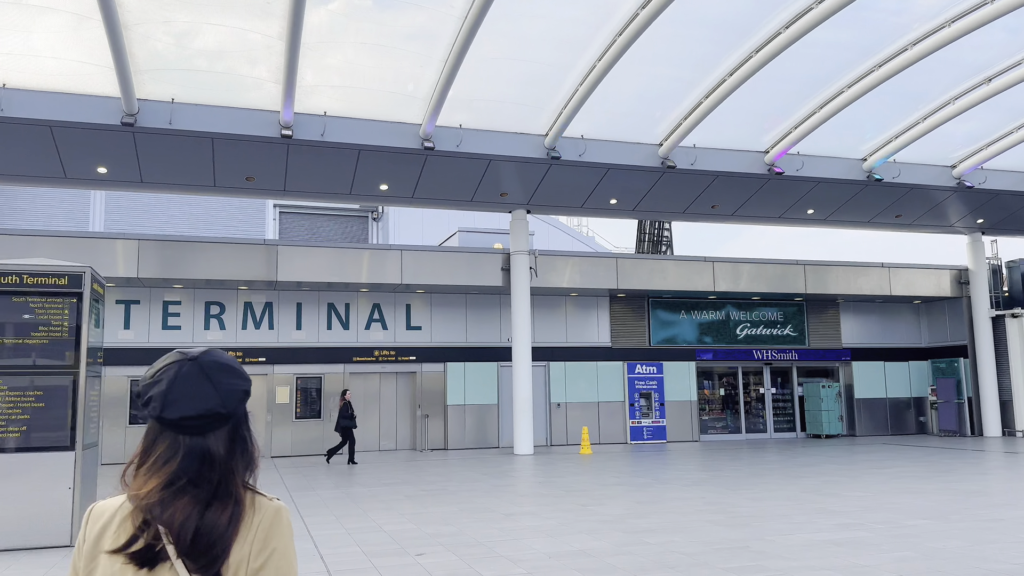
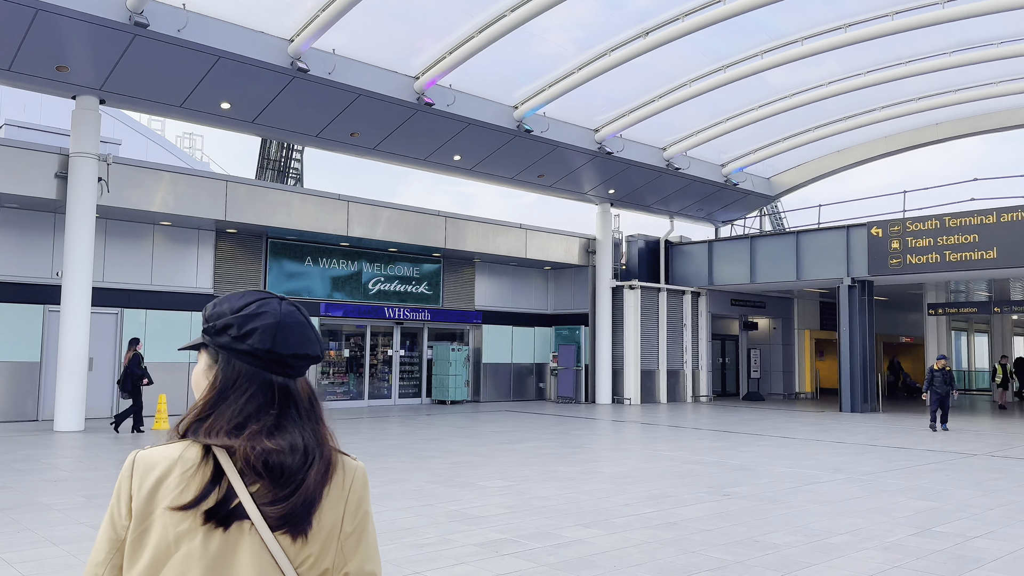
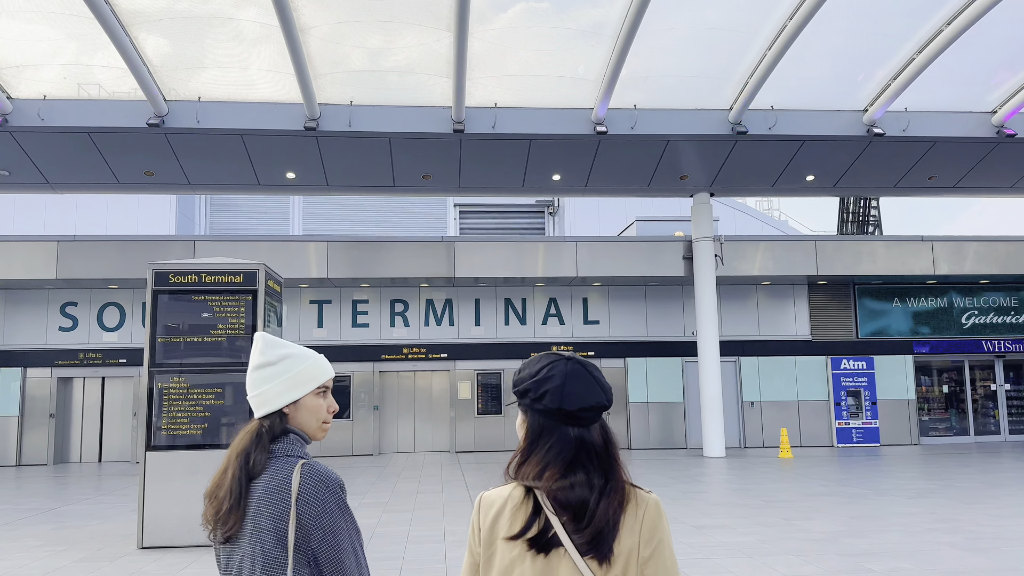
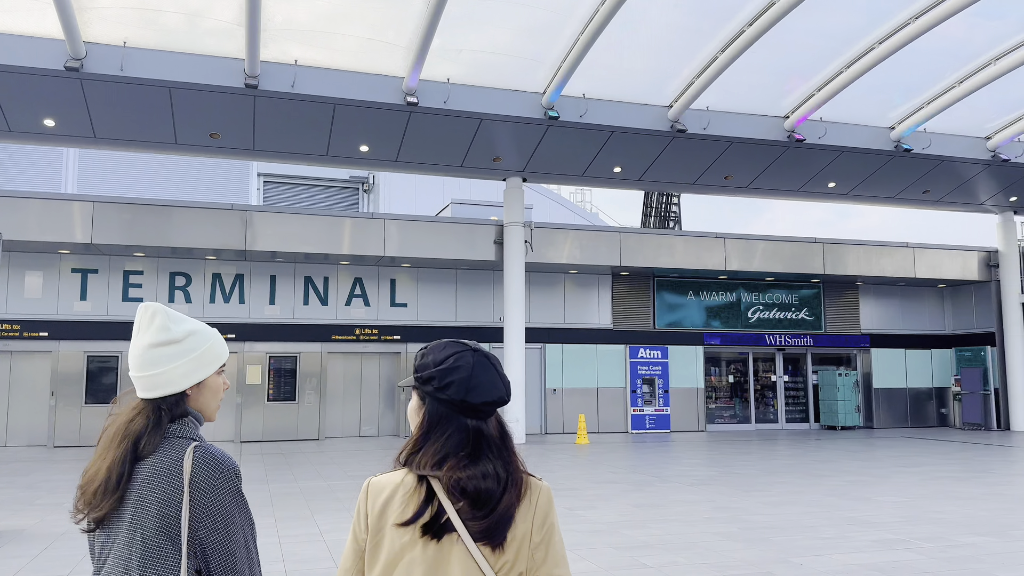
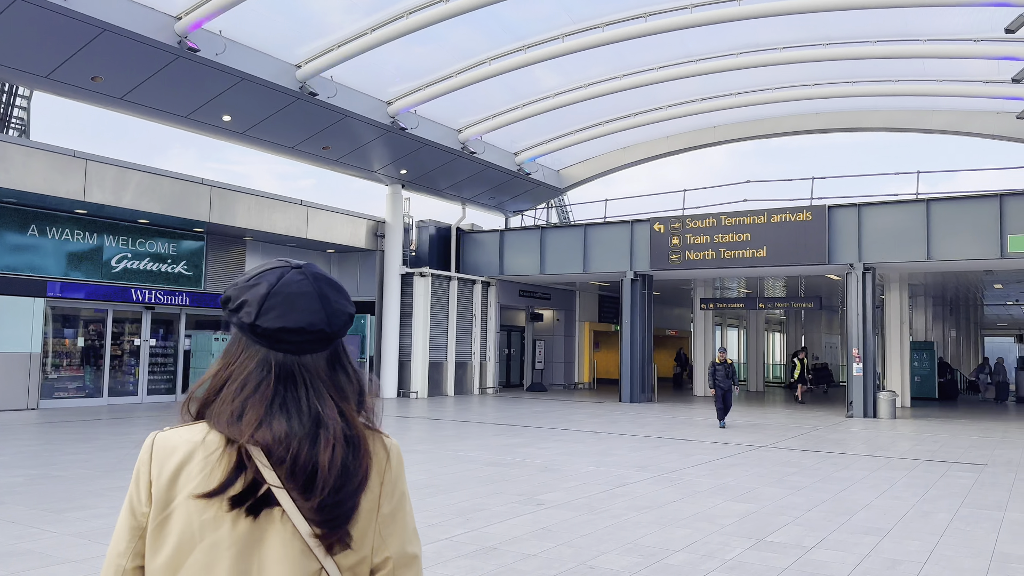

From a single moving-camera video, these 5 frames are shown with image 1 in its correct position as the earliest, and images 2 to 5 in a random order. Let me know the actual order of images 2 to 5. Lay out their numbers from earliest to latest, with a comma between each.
3, 4, 2, 5
